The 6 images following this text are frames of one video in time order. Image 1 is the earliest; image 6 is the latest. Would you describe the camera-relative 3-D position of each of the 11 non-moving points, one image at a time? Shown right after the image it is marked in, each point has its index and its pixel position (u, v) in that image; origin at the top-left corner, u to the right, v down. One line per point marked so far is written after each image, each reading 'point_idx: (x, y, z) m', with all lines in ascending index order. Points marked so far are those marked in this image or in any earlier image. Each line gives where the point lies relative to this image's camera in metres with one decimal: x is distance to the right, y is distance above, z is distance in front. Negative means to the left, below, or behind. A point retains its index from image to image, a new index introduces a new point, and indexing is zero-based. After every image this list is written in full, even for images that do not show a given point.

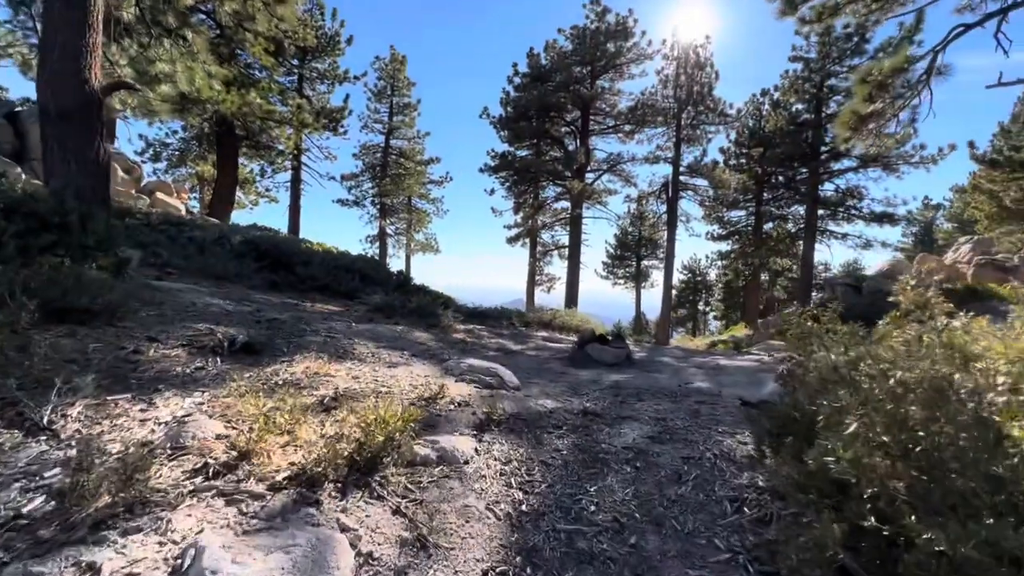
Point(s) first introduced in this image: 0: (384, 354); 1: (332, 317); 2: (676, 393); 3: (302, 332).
0: (-1.4, -0.7, +5.0) m
1: (-2.5, -0.4, +6.5) m
2: (+1.5, -1.0, +4.3) m
3: (-2.3, -0.5, +5.2) m
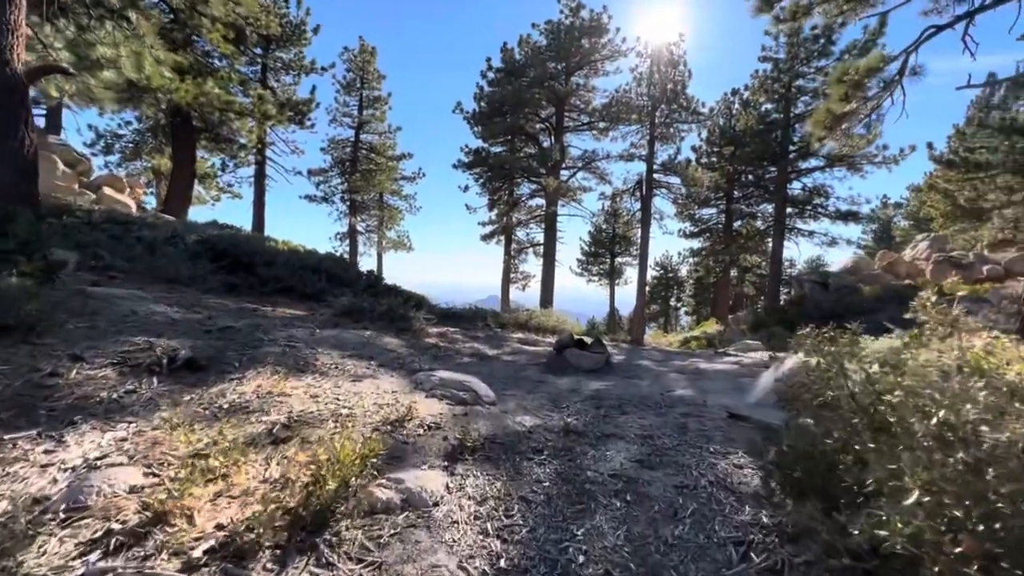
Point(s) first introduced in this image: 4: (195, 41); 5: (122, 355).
0: (-1.6, -0.8, +4.7) m
1: (-2.8, -0.5, +6.1) m
2: (+1.3, -1.0, +4.1) m
3: (-2.6, -0.6, +4.8) m
4: (-8.8, +6.8, +12.9) m
5: (-2.8, -0.5, +3.4) m
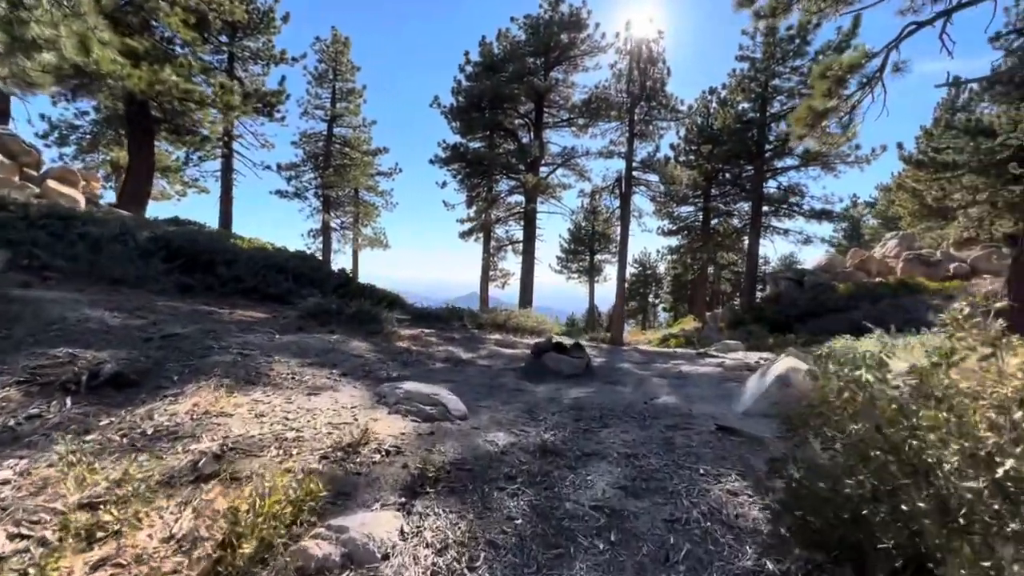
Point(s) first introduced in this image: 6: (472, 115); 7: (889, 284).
0: (-1.8, -0.8, +4.3) m
1: (-3.1, -0.5, +5.6) m
2: (+1.1, -1.0, +3.9) m
3: (-2.8, -0.6, +4.3) m
4: (-9.4, +6.8, +12.1) m
5: (-3.0, -0.5, +2.9) m
6: (-1.7, +7.4, +19.9) m
7: (+13.1, +0.2, +16.2) m
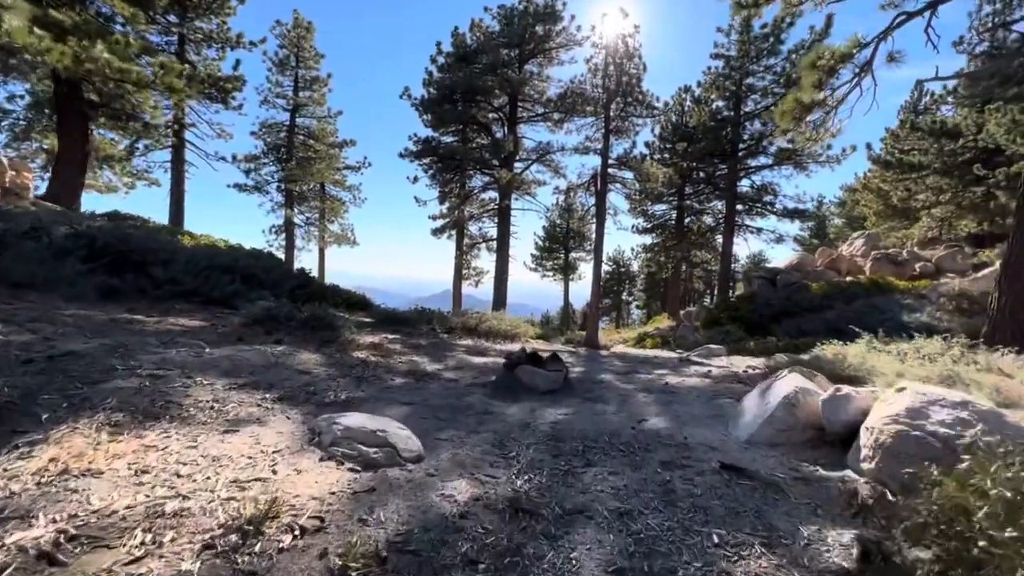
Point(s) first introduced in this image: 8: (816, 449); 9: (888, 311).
0: (-2.1, -0.9, +3.6) m
1: (-3.5, -0.5, +4.8) m
2: (+0.9, -1.1, +3.3) m
3: (-3.1, -0.7, +3.6) m
4: (-10.0, +6.8, +11.0) m
5: (-3.2, -0.6, +2.2) m
6: (-2.8, +7.4, +19.1) m
7: (+12.2, +0.2, +16.2) m
8: (+2.1, -1.1, +3.2) m
9: (+10.9, -0.7, +13.5) m
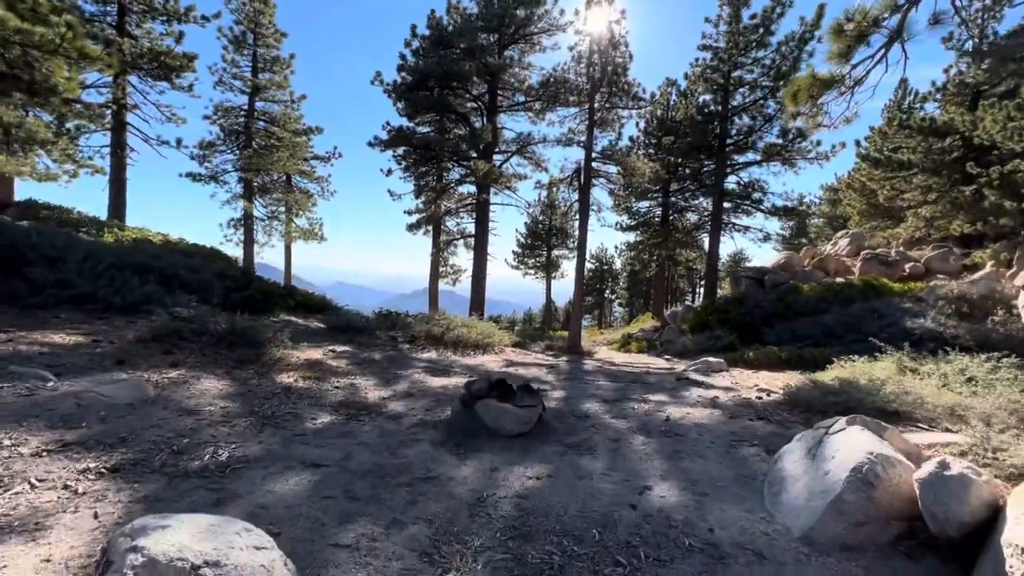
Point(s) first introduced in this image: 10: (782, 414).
0: (-2.4, -1.0, +2.3) m
1: (-3.8, -0.6, +3.6) m
2: (+0.6, -1.2, +2.2) m
3: (-3.4, -0.7, +2.3) m
4: (-10.5, +6.8, +9.4) m
5: (-3.4, -0.7, +0.9) m
6: (-3.6, +7.4, +17.8) m
7: (+11.4, +0.1, +15.5) m
8: (+1.8, -1.2, +2.1) m
9: (+10.2, -0.7, +12.7) m
10: (+2.5, -1.2, +4.3) m
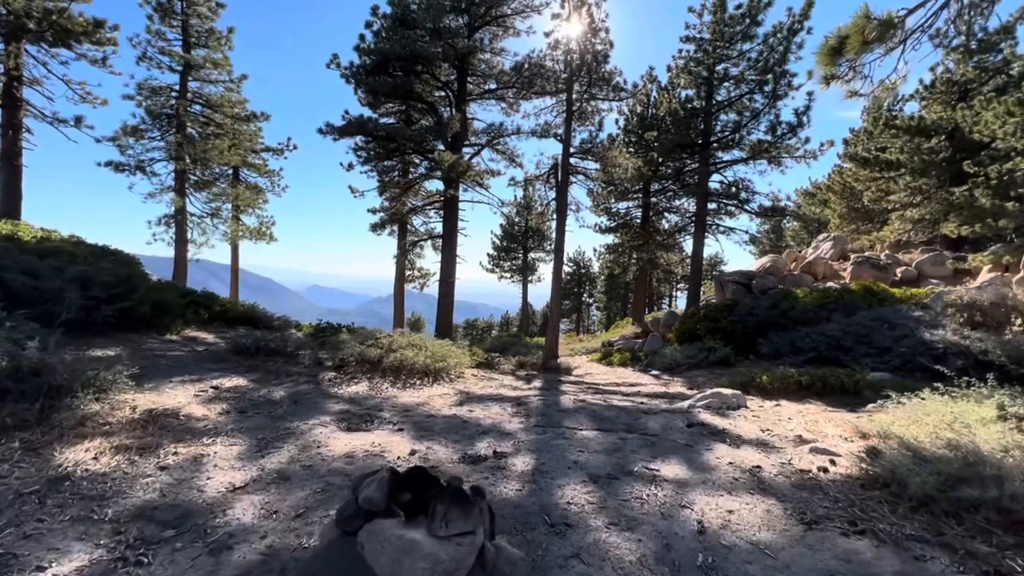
0: (-2.7, -1.1, +0.4) m
1: (-4.2, -0.7, +1.6) m
2: (+0.3, -1.3, +0.4) m
3: (-3.7, -0.8, +0.3) m
4: (-11.2, +6.7, +7.1) m
5: (-3.7, -0.8, -1.1) m
6: (-4.6, +7.2, +15.8) m
7: (+10.5, -0.1, +14.2) m
8: (+1.5, -1.3, +0.4) m
9: (+9.4, -0.9, +11.4) m
10: (+2.1, -1.3, +2.6) m
